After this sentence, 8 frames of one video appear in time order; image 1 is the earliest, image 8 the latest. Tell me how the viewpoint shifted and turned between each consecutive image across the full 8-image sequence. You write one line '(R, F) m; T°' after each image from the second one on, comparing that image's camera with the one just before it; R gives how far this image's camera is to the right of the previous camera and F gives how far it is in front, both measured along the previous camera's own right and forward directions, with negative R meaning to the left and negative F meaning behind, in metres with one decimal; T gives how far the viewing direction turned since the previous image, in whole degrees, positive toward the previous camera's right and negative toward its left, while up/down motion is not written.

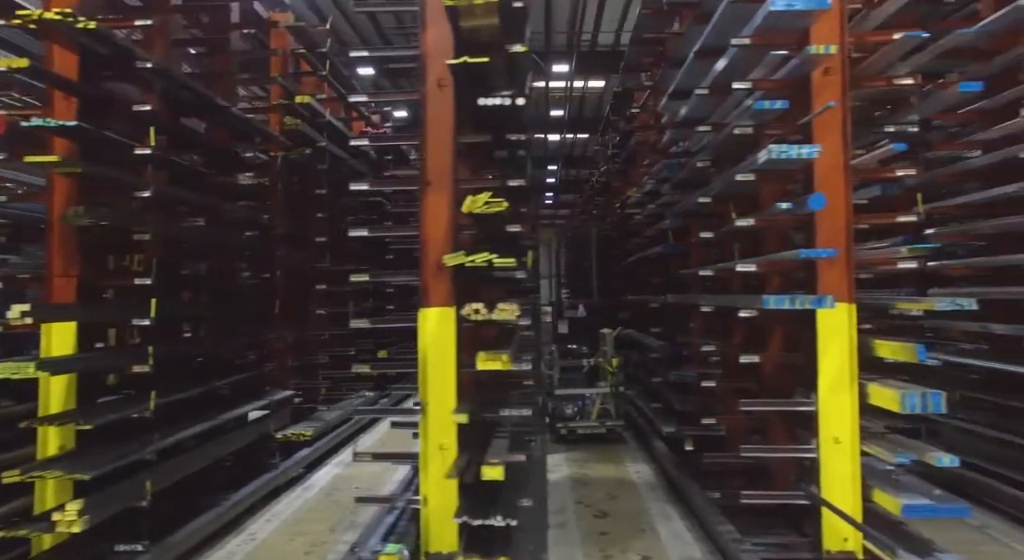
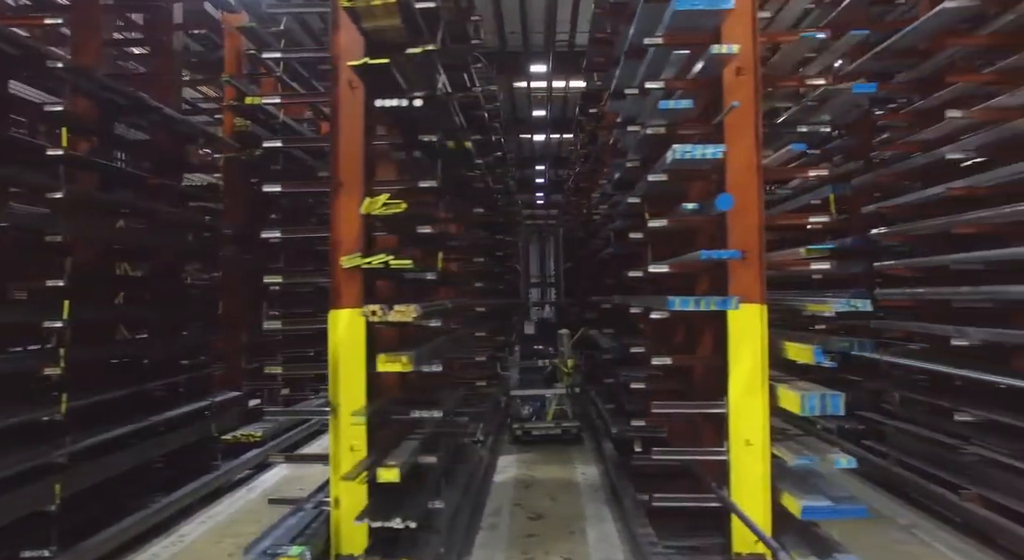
(+0.4, 0.0) m; 0°
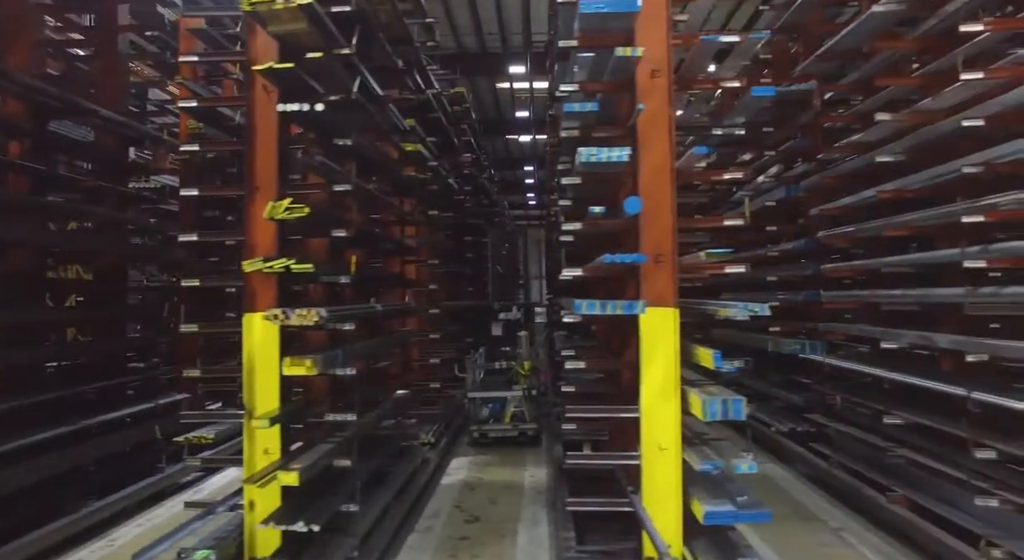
(+0.4, 0.0) m; 0°
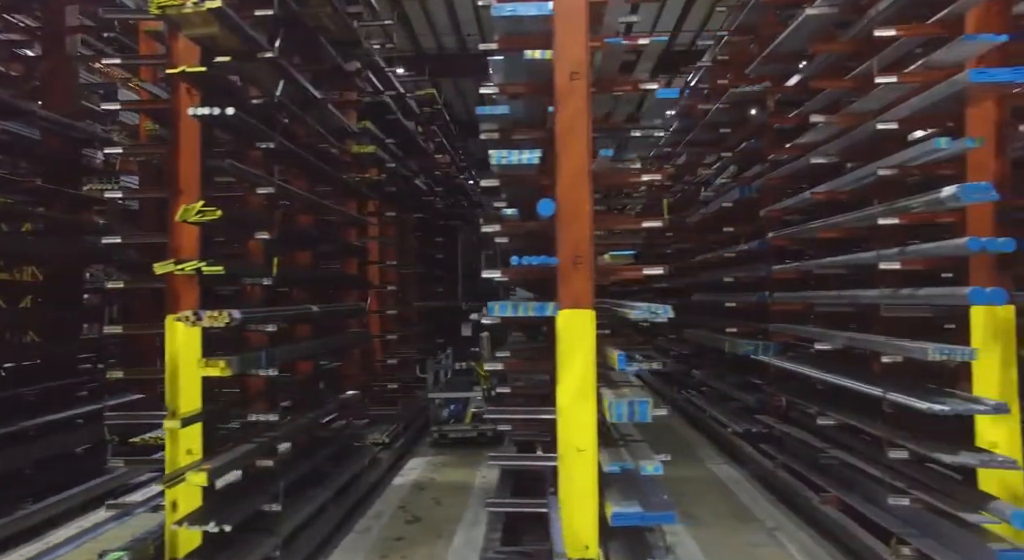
(+0.4, 0.0) m; 0°
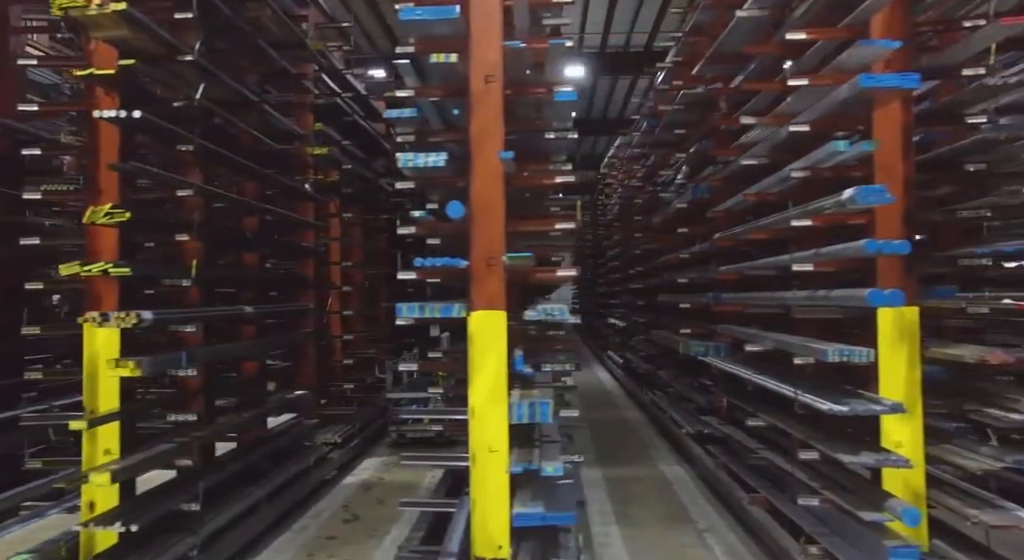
(+0.4, 0.0) m; 0°
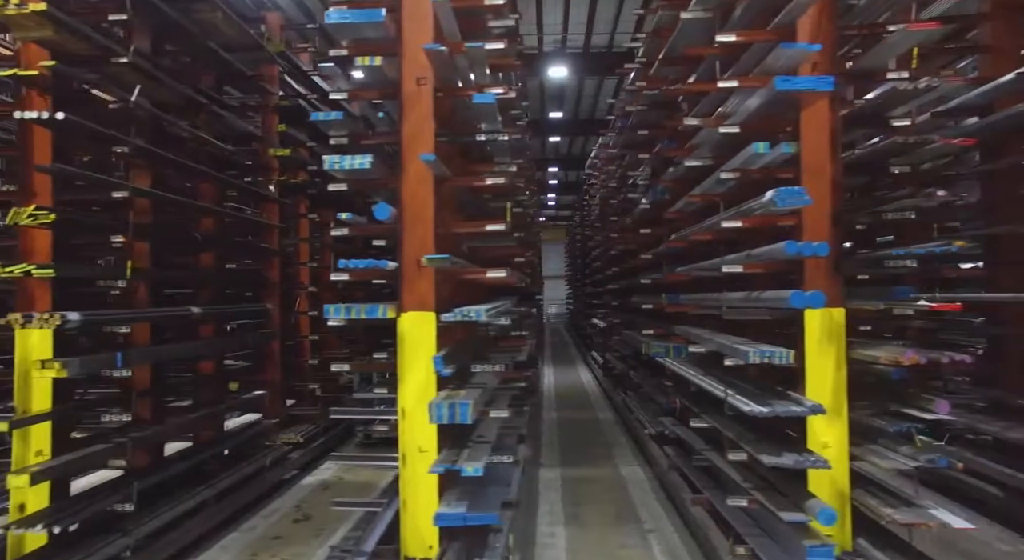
(+0.3, 0.0) m; 0°
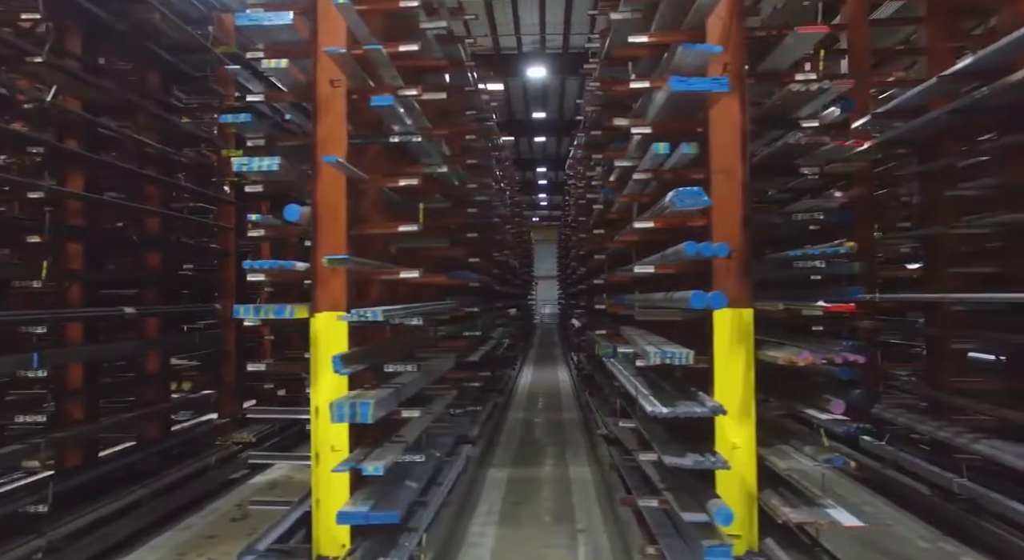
(+0.4, 0.0) m; 0°
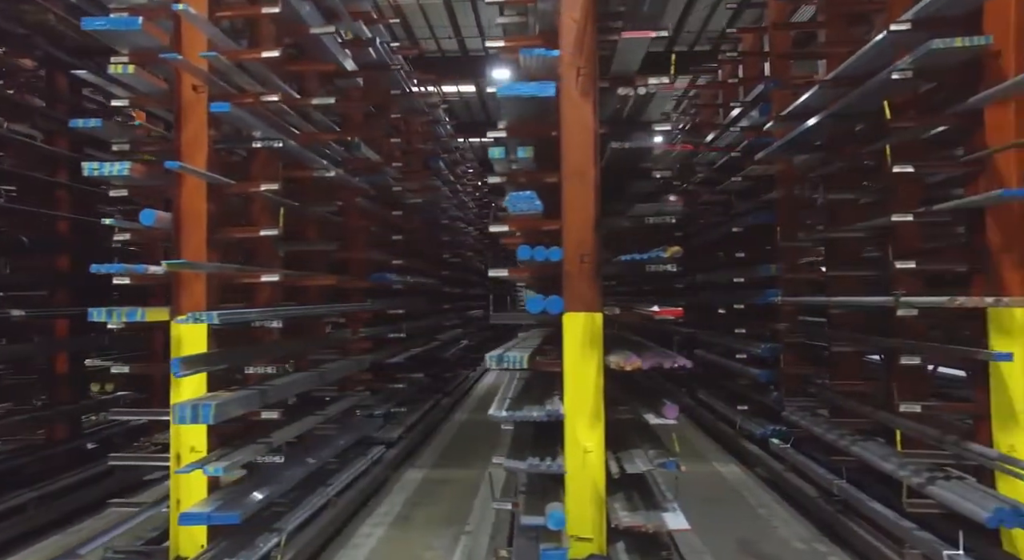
(+0.7, 0.0) m; 0°
